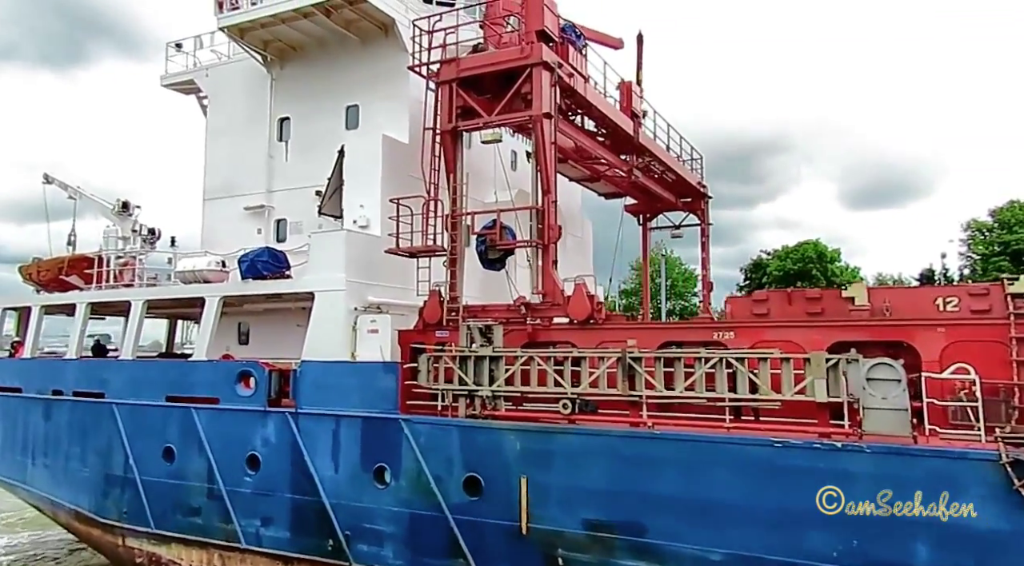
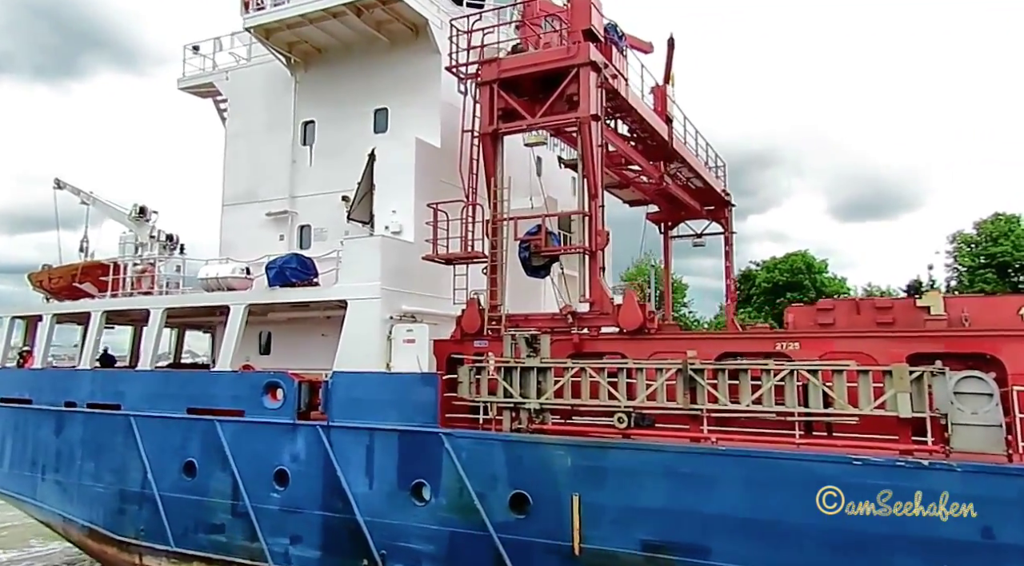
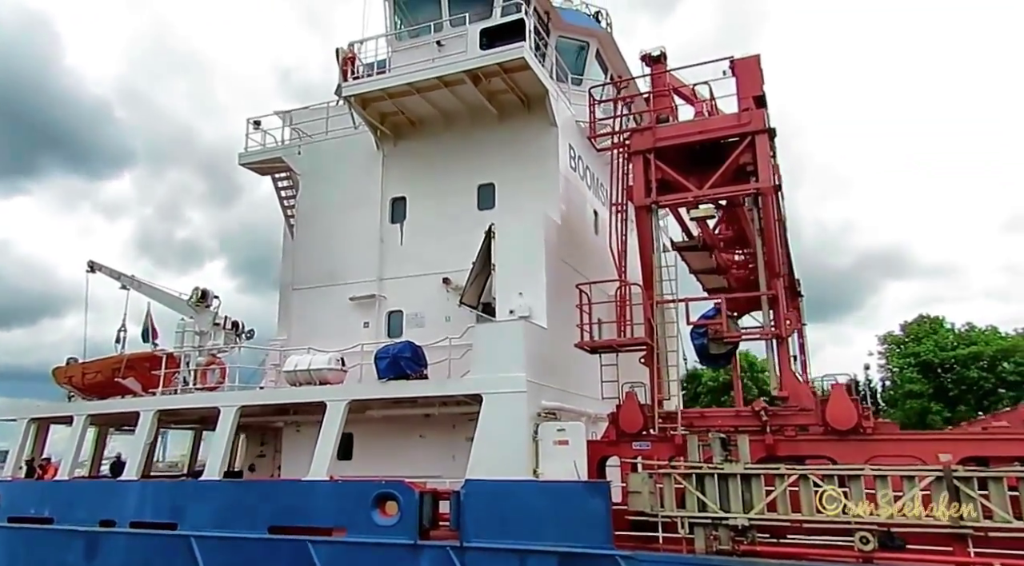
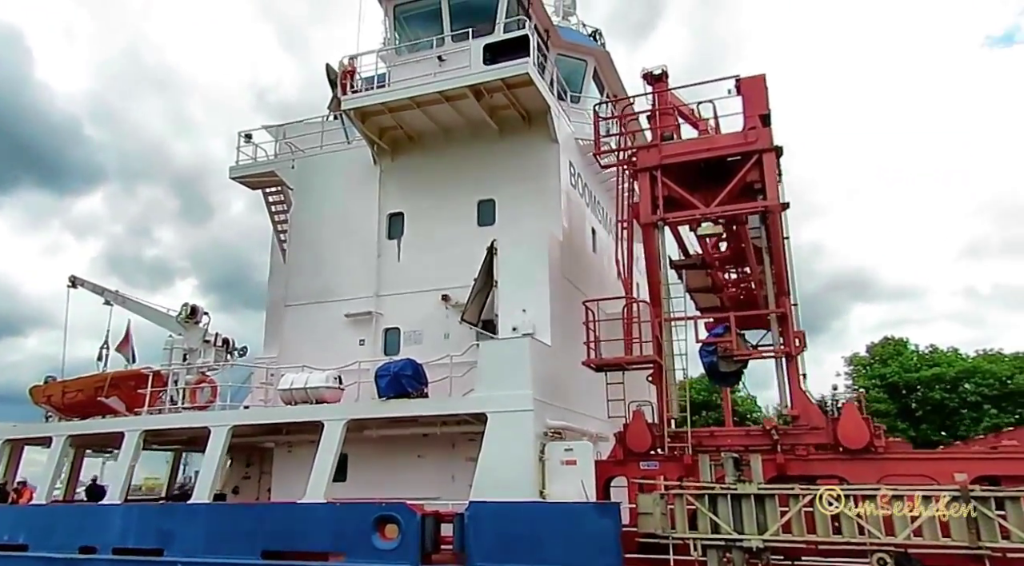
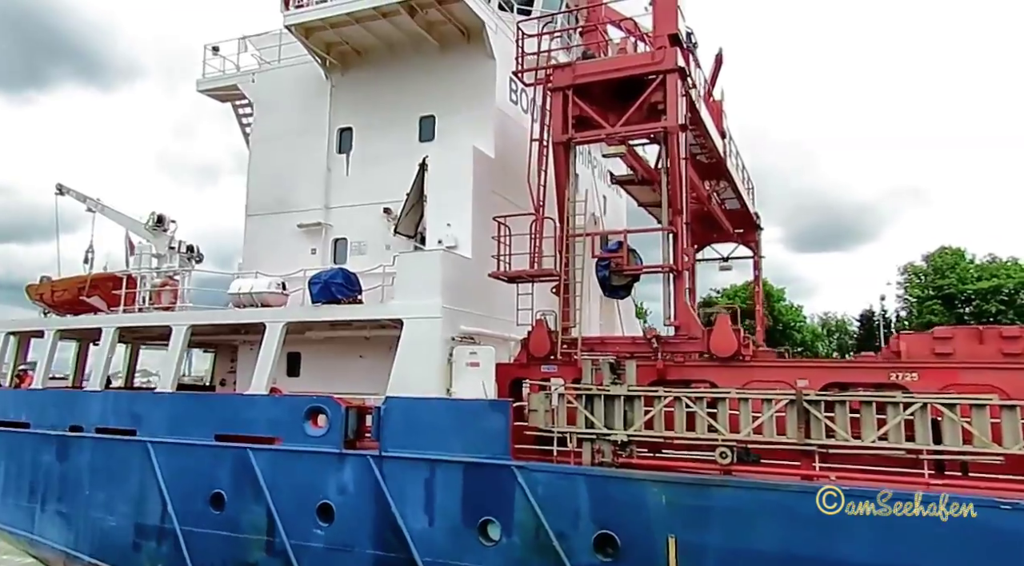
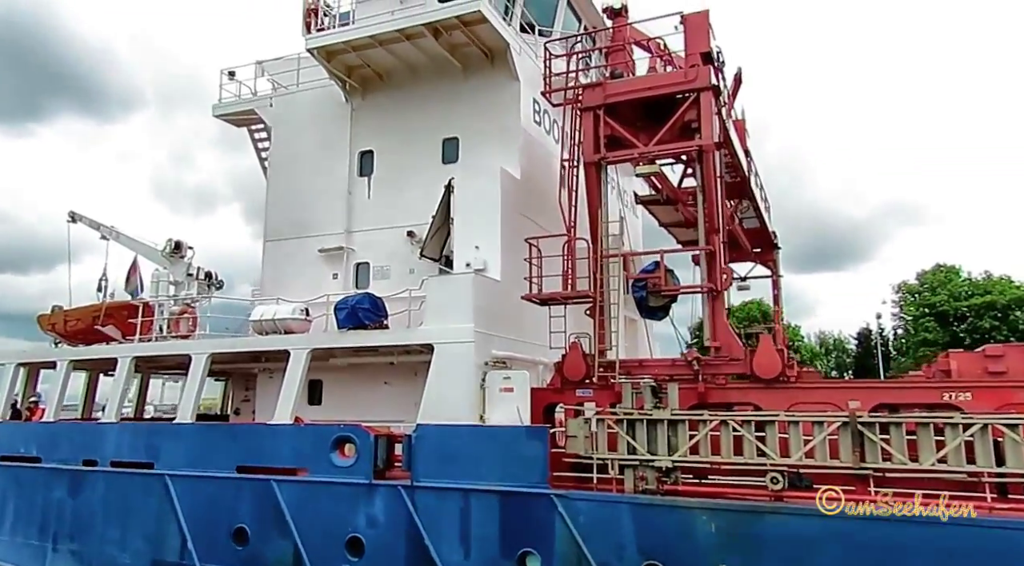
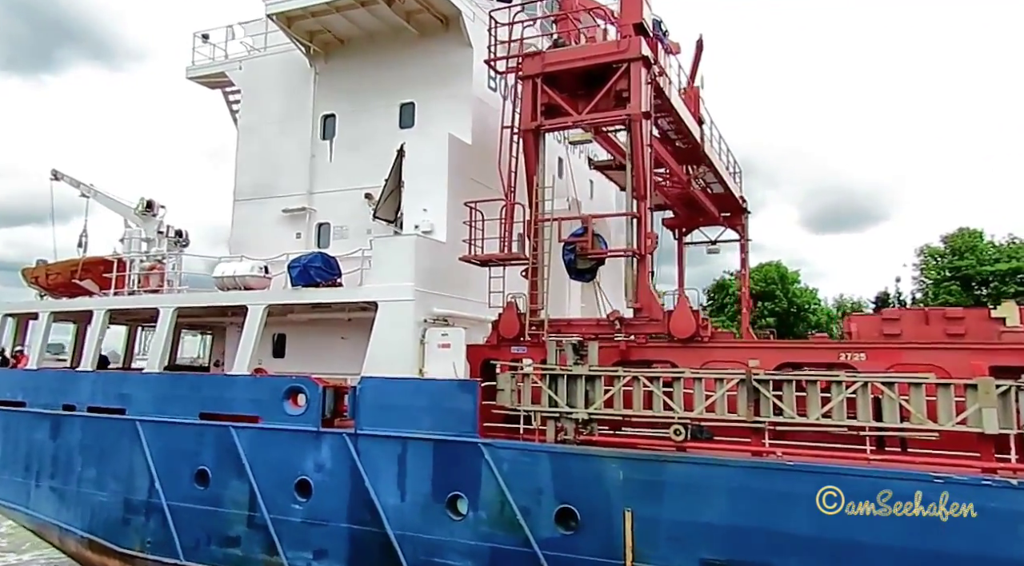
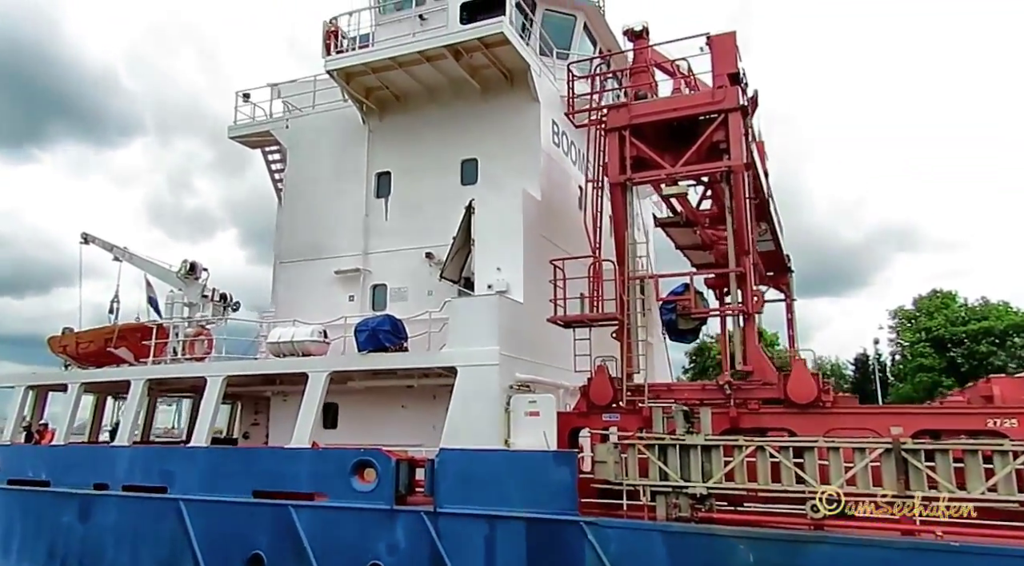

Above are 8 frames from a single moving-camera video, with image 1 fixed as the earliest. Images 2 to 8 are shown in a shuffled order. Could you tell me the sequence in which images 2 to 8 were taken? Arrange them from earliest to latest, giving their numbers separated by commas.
2, 7, 5, 6, 8, 3, 4
